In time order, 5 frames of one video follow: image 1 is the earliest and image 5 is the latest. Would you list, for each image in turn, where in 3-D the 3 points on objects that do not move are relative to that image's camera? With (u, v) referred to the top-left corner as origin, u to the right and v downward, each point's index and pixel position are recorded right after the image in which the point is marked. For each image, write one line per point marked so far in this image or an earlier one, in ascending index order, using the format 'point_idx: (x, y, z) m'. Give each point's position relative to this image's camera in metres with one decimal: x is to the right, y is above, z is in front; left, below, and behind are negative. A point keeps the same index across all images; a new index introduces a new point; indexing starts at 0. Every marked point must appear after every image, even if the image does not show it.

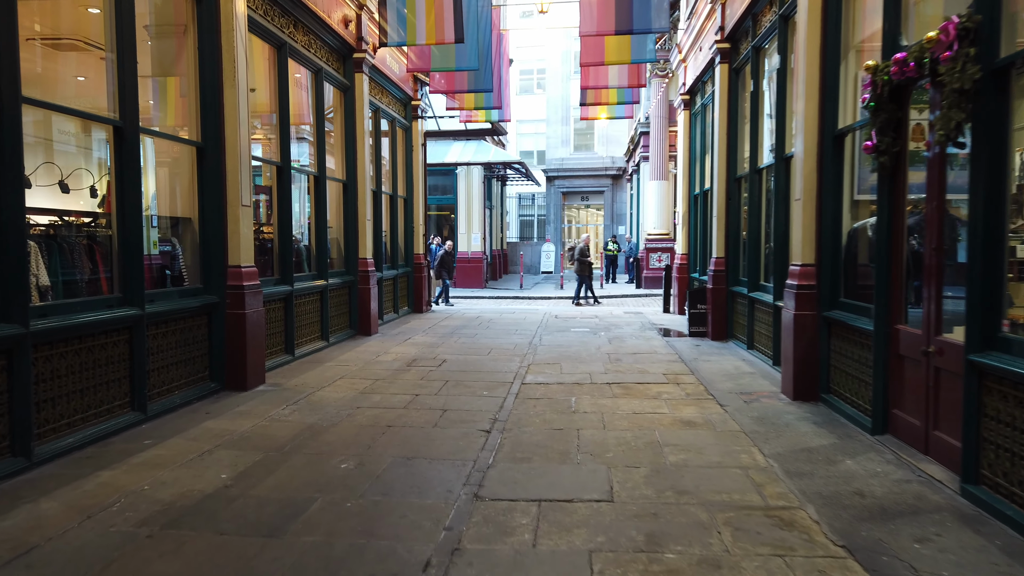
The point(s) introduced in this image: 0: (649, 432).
0: (+1.0, -1.0, +5.2) m
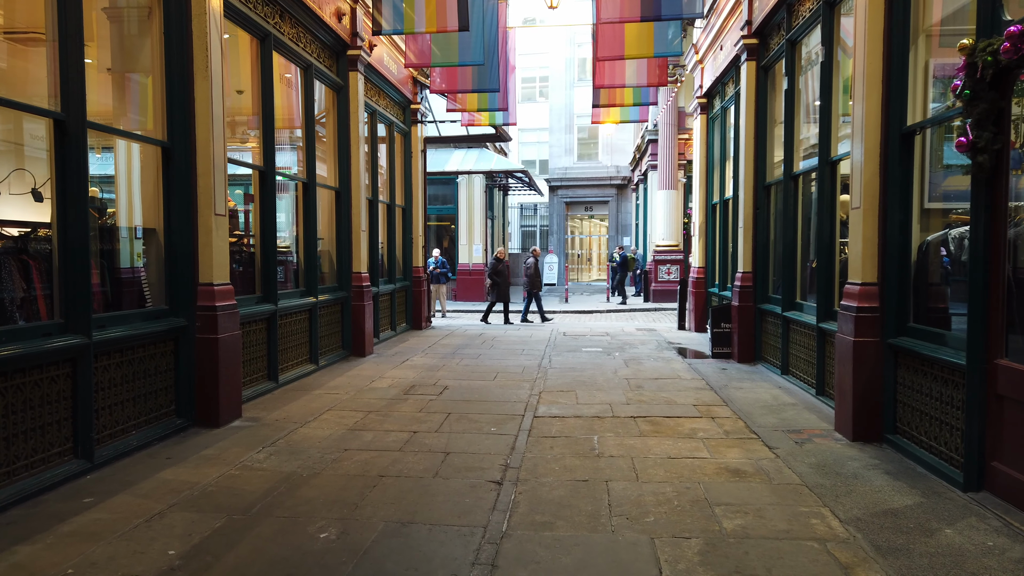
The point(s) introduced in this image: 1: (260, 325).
0: (+1.1, -1.2, +4.4) m
1: (-2.4, -0.4, +7.0) m
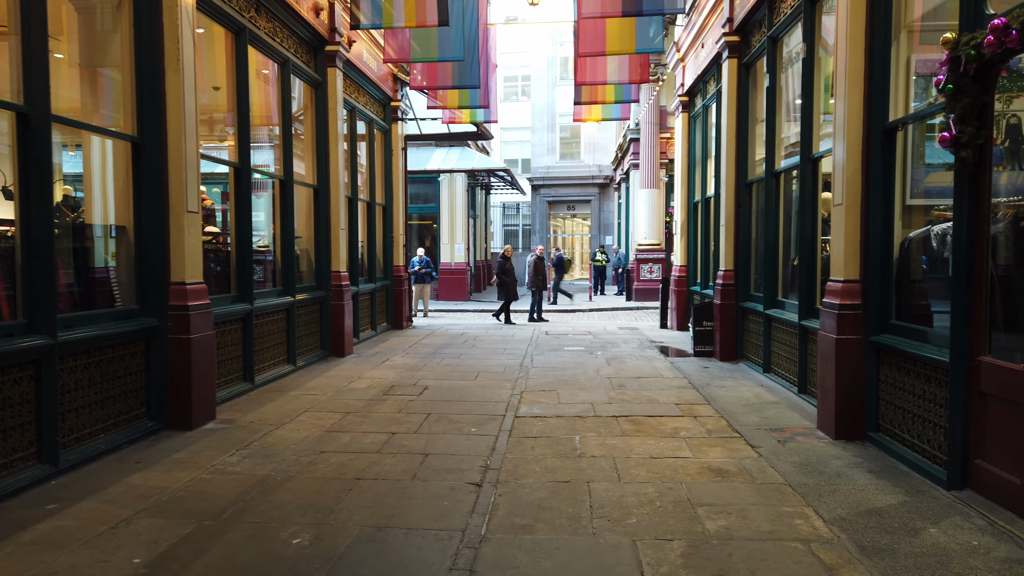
0: (+1.0, -1.2, +4.3) m
1: (-2.6, -0.3, +6.9) m
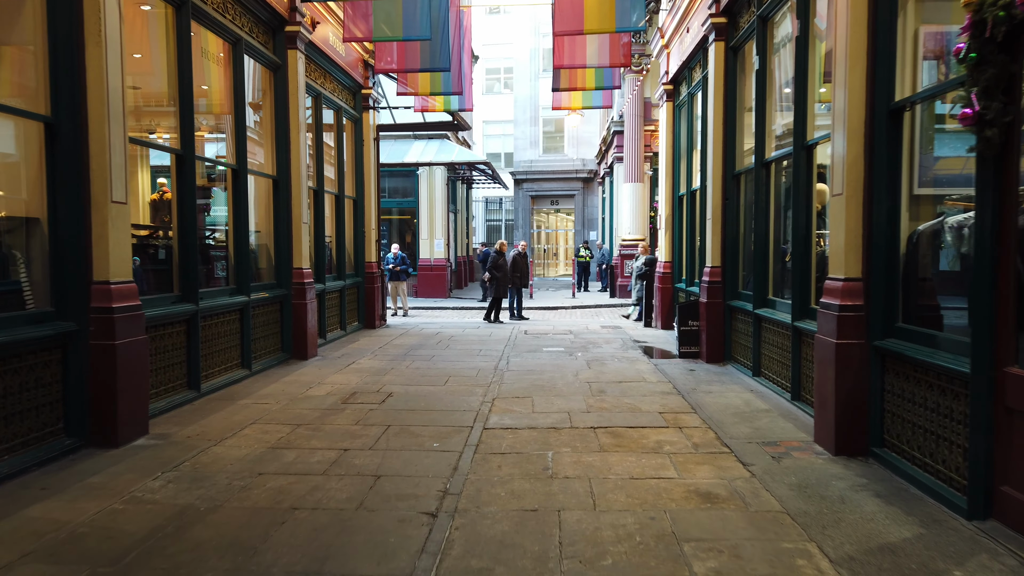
0: (+0.7, -1.2, +3.8) m
1: (-2.9, -0.3, +6.3) m
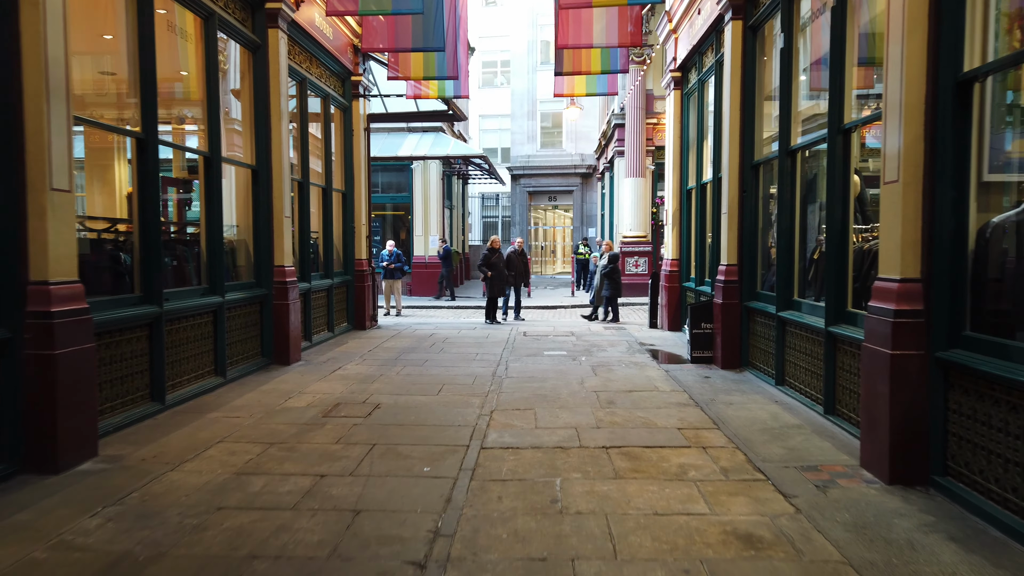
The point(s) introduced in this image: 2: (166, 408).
0: (+0.8, -1.2, +3.1) m
1: (-2.9, -0.3, +5.6) m
2: (-2.8, -1.0, +5.9) m
